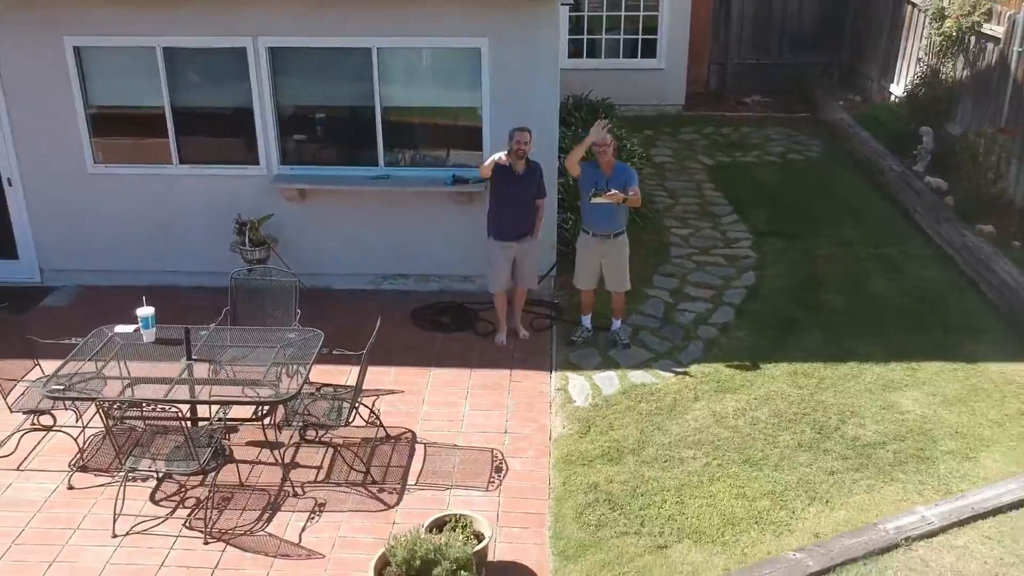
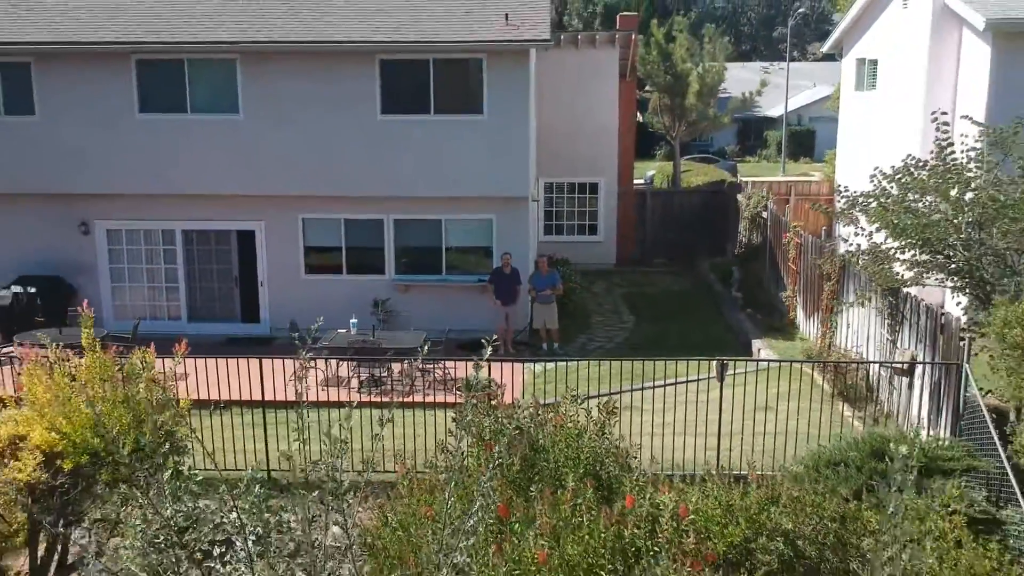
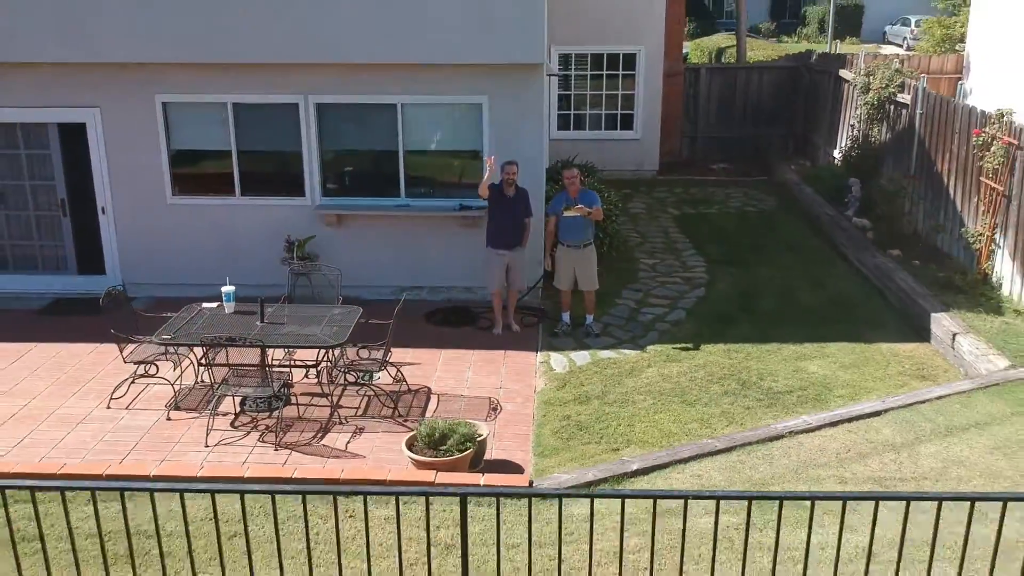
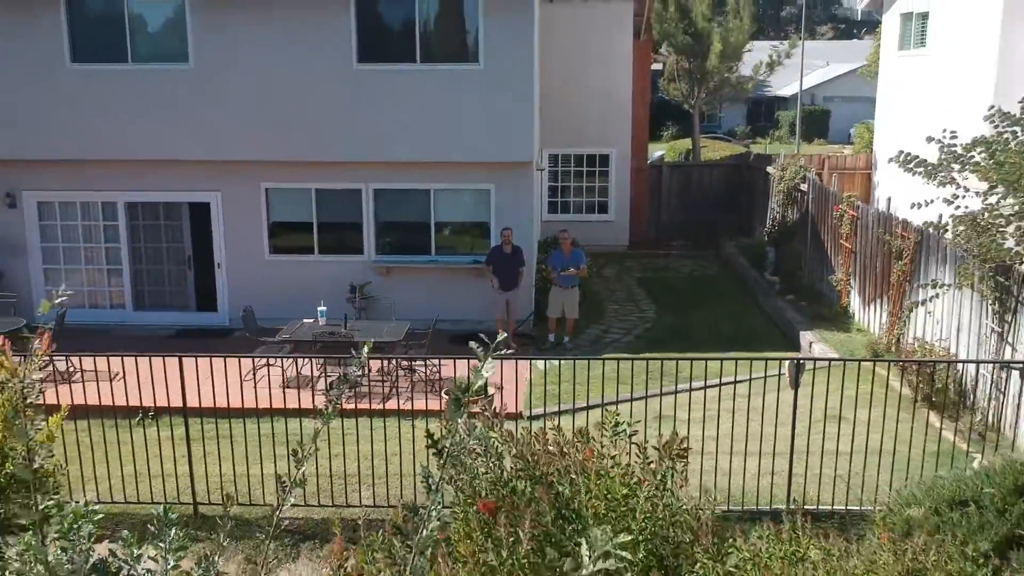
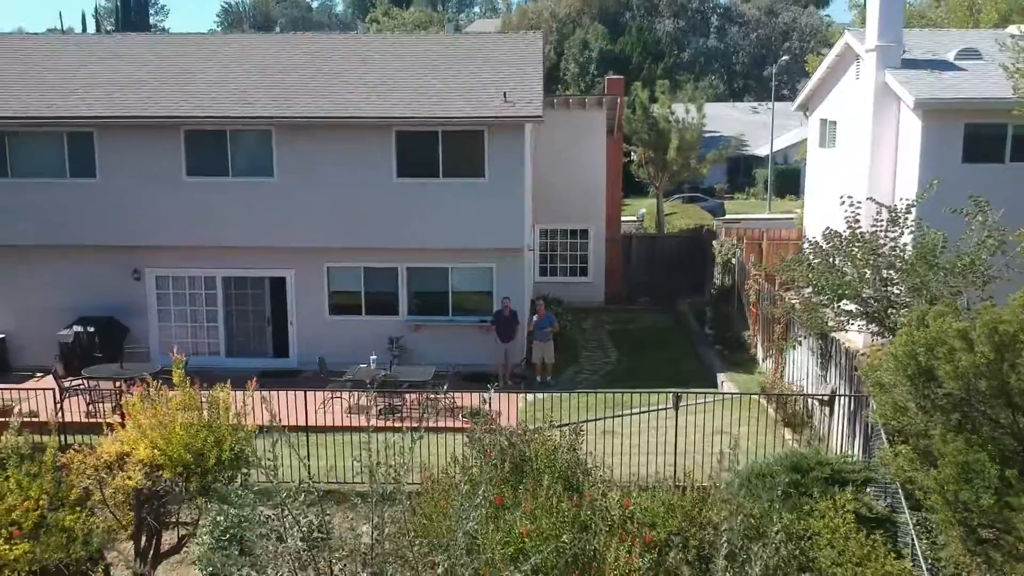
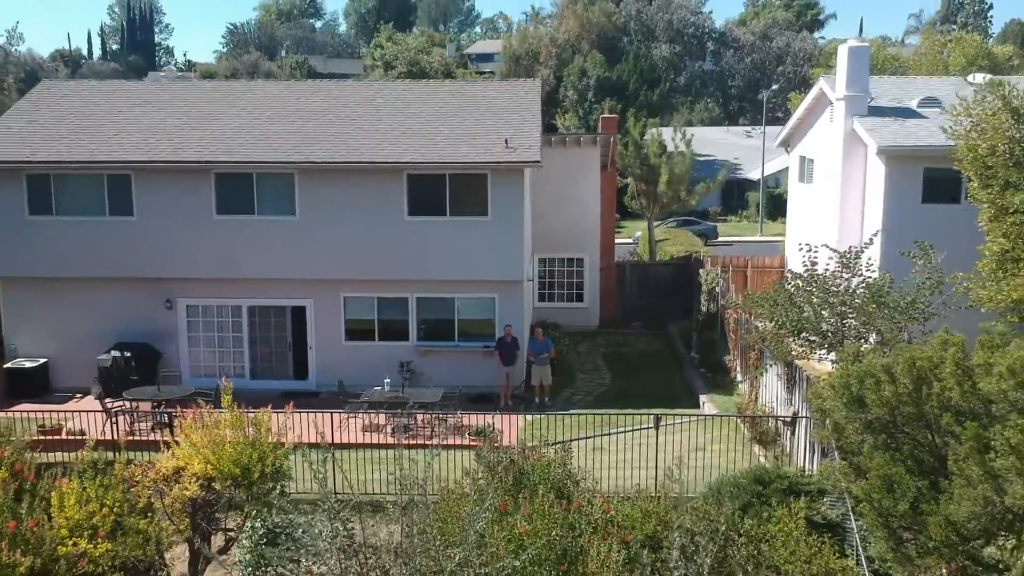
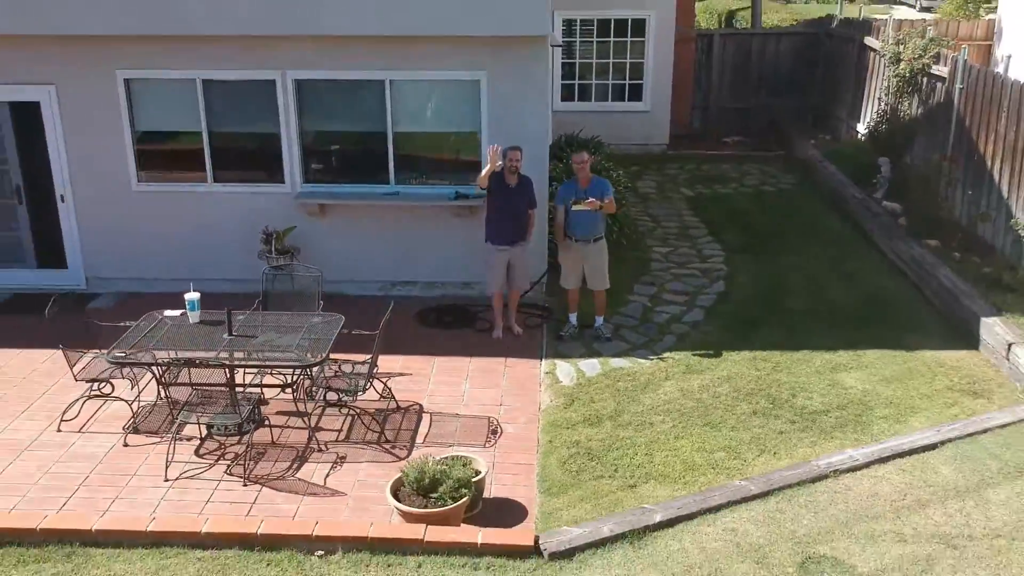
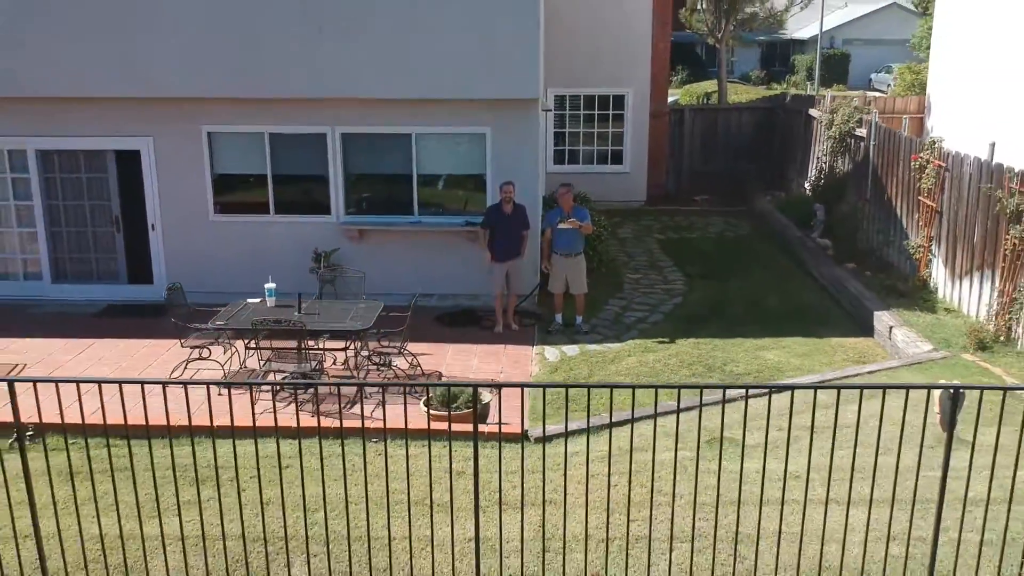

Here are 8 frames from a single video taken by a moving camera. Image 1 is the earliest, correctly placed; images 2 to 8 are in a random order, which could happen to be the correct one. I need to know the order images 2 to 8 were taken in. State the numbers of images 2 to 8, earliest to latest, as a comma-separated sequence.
7, 3, 8, 4, 2, 5, 6
